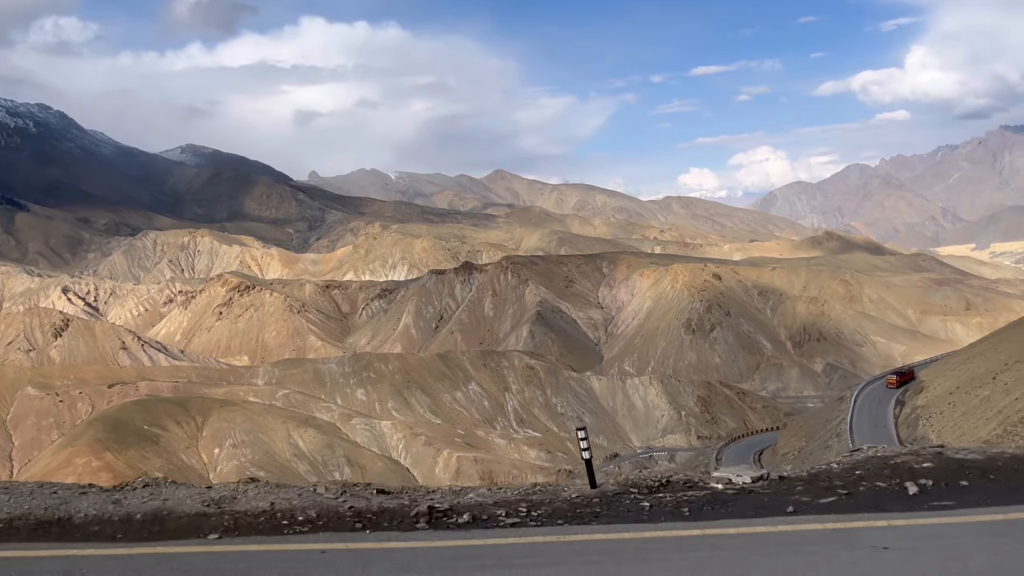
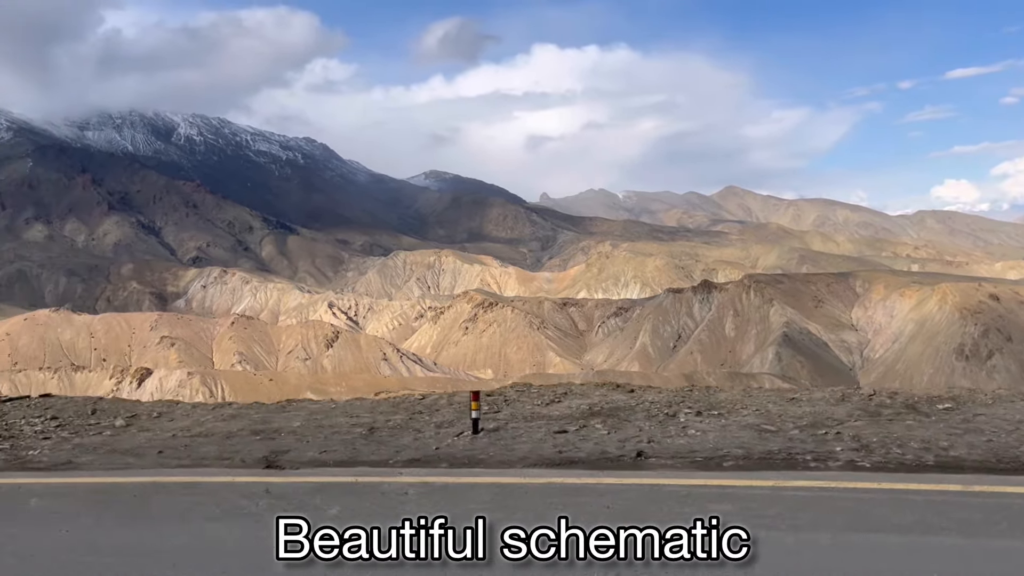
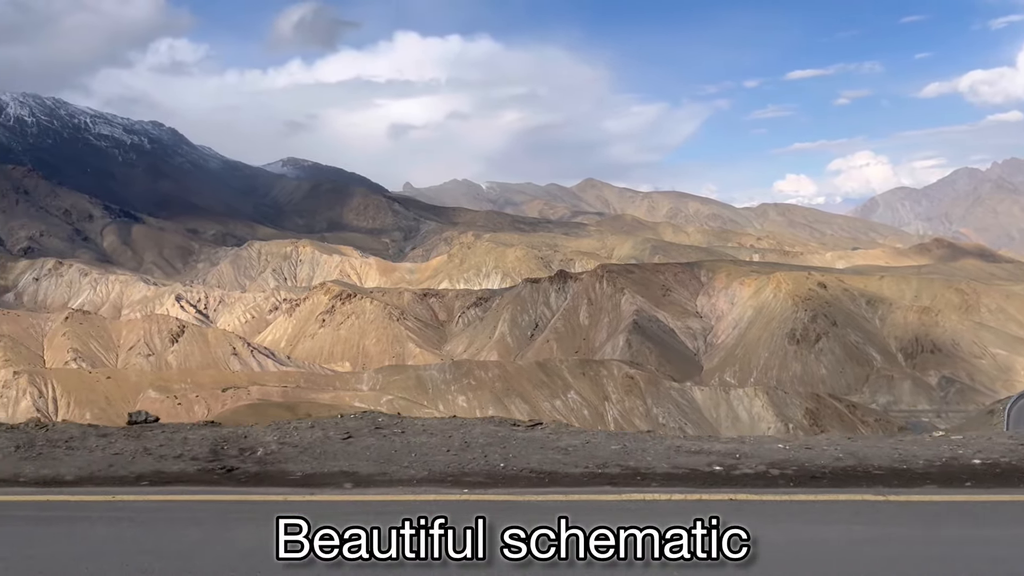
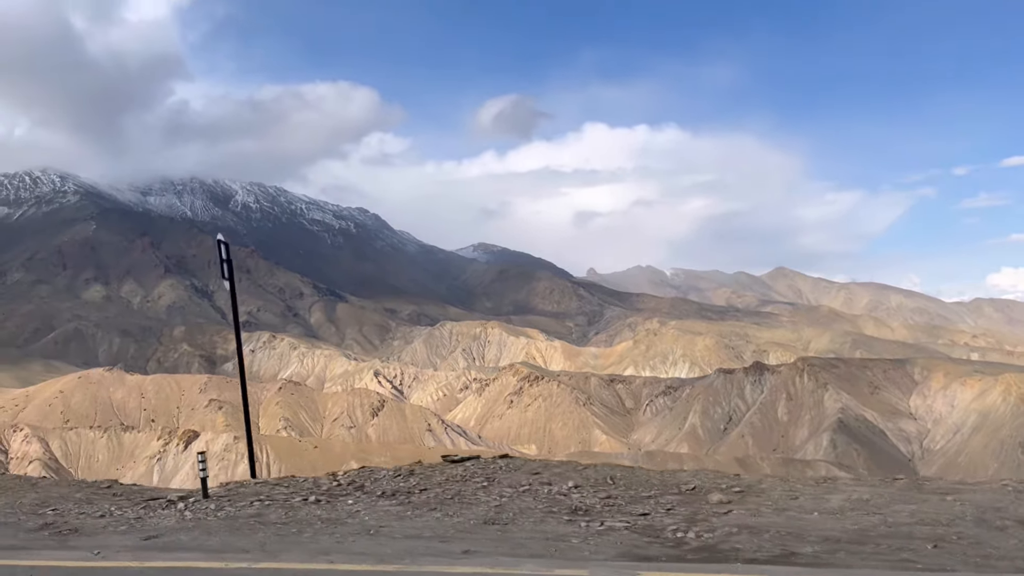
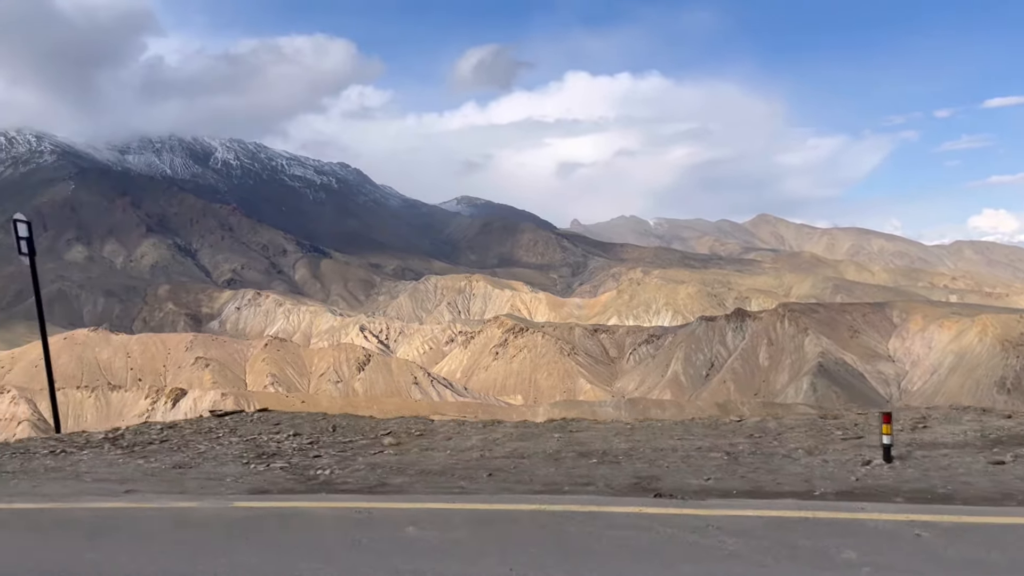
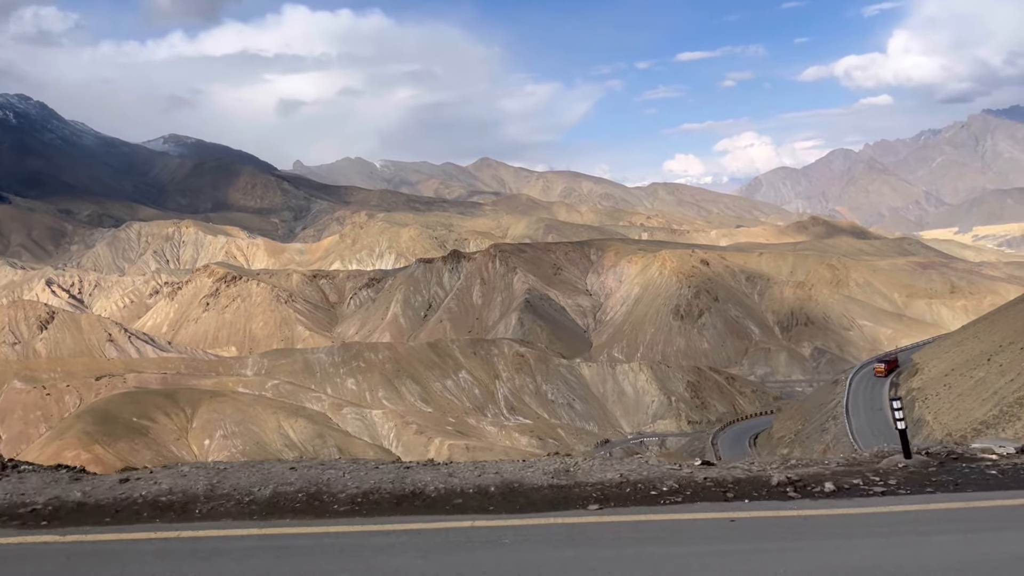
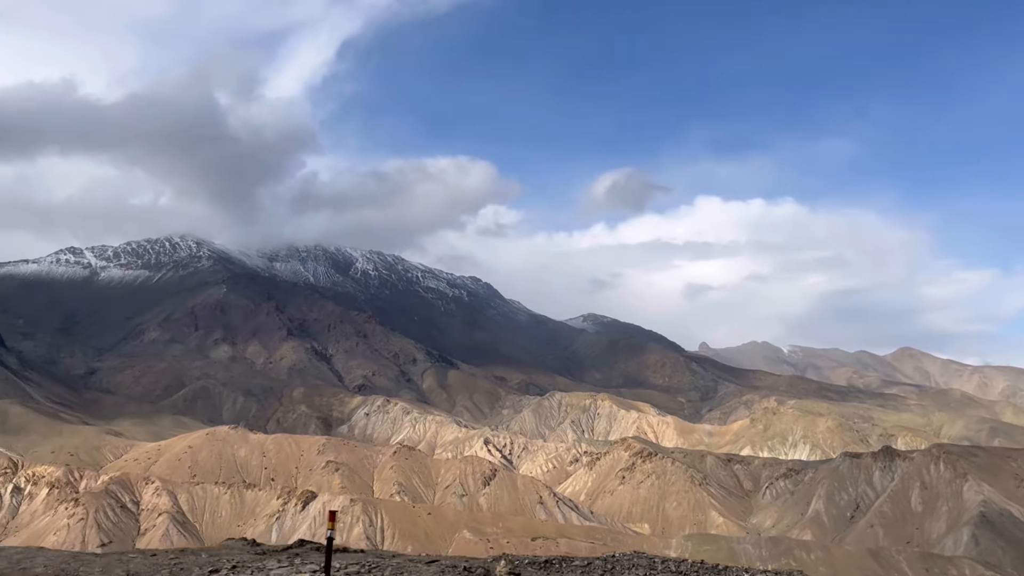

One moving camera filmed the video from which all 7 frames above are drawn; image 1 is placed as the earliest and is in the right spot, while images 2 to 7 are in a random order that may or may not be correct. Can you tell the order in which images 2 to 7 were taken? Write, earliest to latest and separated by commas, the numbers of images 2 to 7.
6, 3, 2, 5, 4, 7
